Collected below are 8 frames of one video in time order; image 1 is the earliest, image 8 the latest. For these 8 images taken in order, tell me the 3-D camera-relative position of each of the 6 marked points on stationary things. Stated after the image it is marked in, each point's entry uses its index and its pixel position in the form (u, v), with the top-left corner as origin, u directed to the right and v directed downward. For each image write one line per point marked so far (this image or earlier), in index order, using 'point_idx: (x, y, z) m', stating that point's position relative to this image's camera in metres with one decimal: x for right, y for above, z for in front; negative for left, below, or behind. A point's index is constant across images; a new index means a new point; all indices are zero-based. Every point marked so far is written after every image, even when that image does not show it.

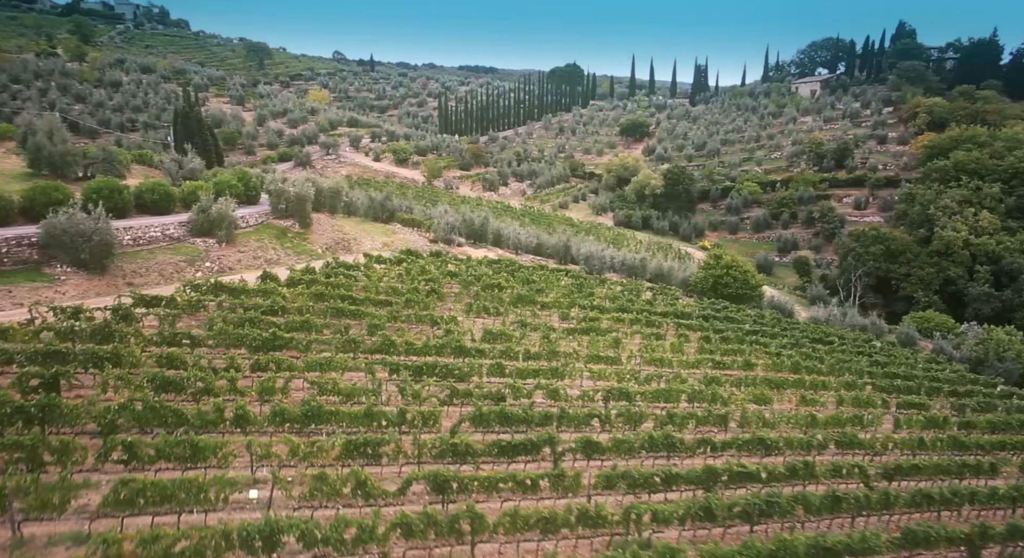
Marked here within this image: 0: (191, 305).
0: (-9.1, -0.7, +17.5) m
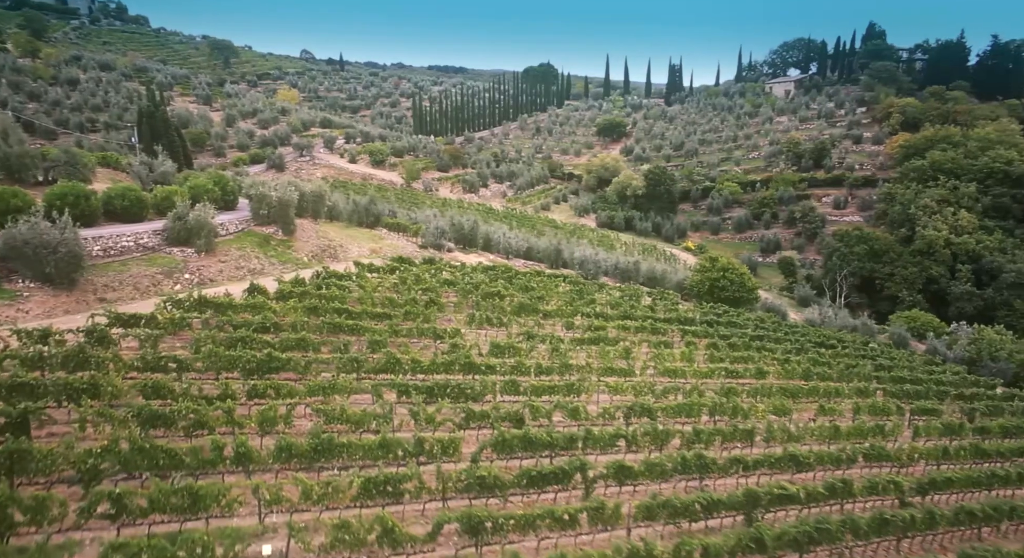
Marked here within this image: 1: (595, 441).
0: (-8.8, -1.1, +16.0) m
1: (+1.9, -3.7, +13.9) m
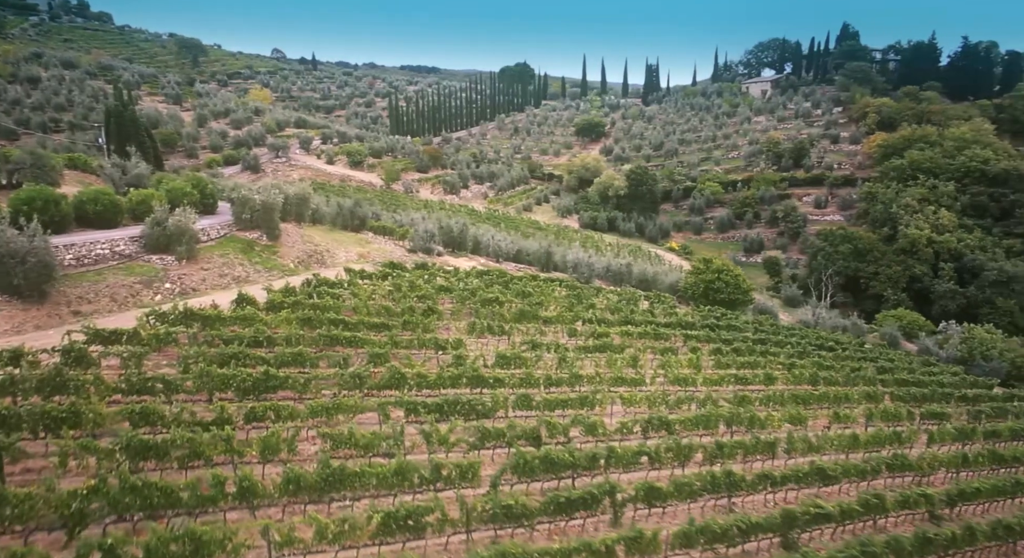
0: (-8.5, -1.4, +14.8) m
1: (+2.3, -3.9, +13.1) m
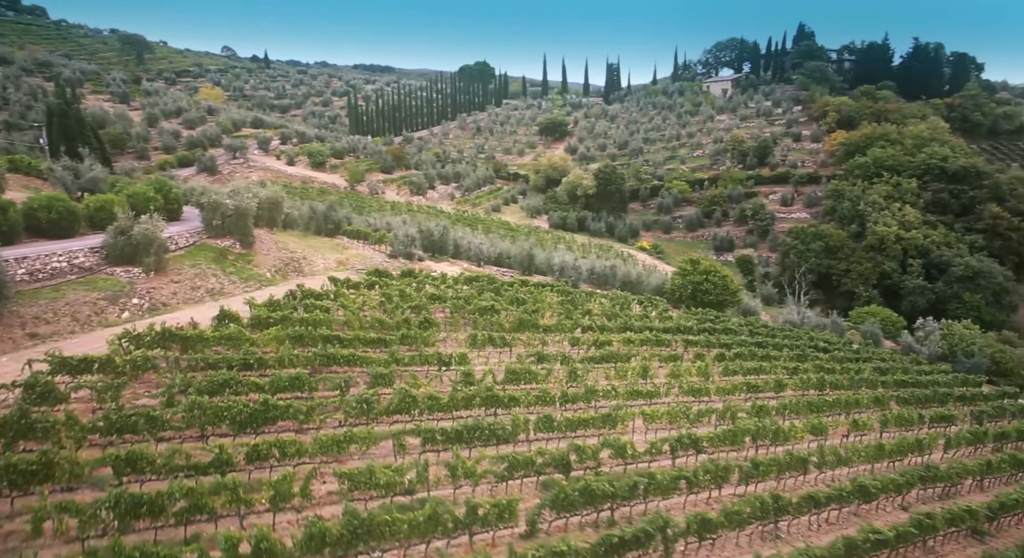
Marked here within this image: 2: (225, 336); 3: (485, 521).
0: (-8.0, -1.8, +13.1) m
1: (+2.9, -4.1, +12.1) m
2: (-7.1, -1.4, +15.3) m
3: (-0.4, -4.0, +10.2) m
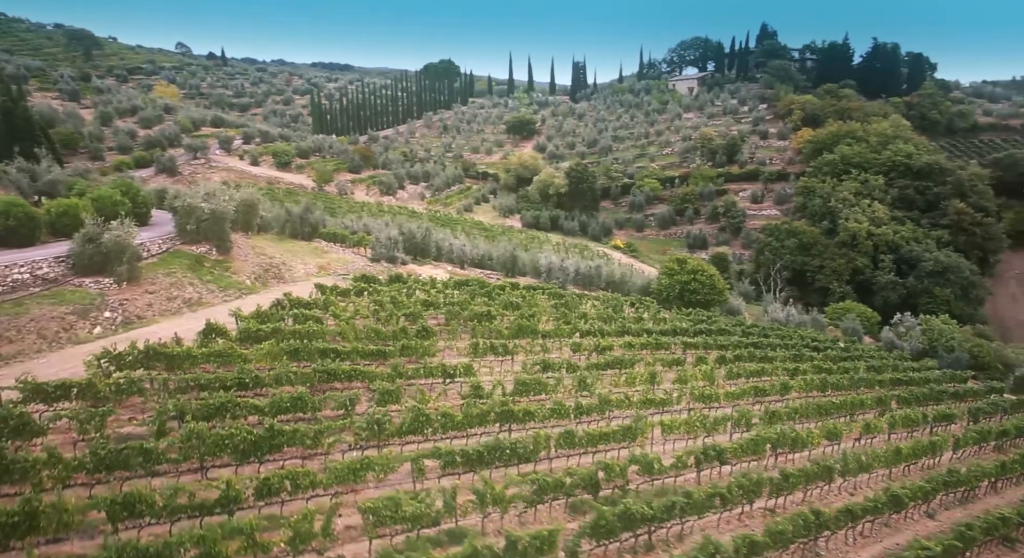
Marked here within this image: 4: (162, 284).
0: (-7.6, -2.1, +11.8) m
1: (+3.4, -4.2, +11.5) m
2: (-6.8, -1.7, +14.1) m
3: (+0.2, -4.1, +9.3) m
4: (-11.2, -0.2, +19.7) m
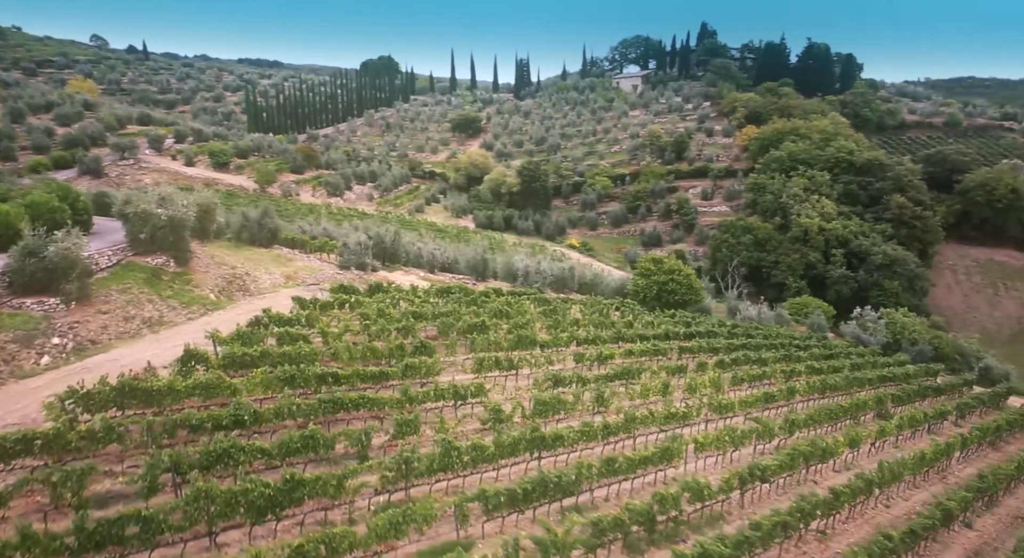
0: (-6.7, -2.5, +9.9) m
1: (+4.3, -4.4, +10.6) m
2: (-6.2, -2.1, +12.2) m
3: (+1.3, -4.4, +8.1) m
4: (-11.1, -0.7, +17.4) m
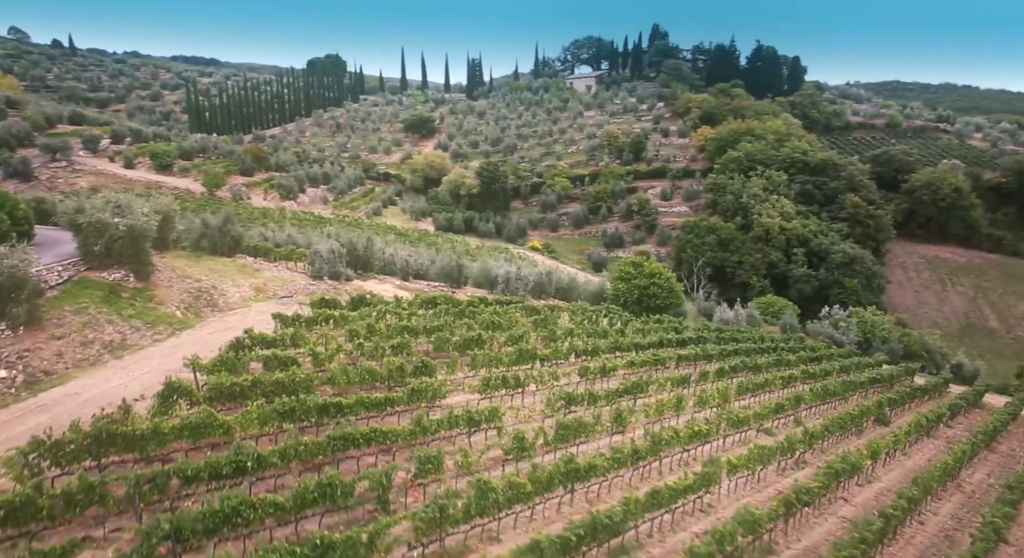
0: (-5.9, -2.9, +8.2) m
1: (+5.0, -4.6, +9.8) m
2: (-5.5, -2.5, +10.5) m
3: (+2.3, -4.7, +7.1) m
4: (-10.9, -1.2, +15.3) m
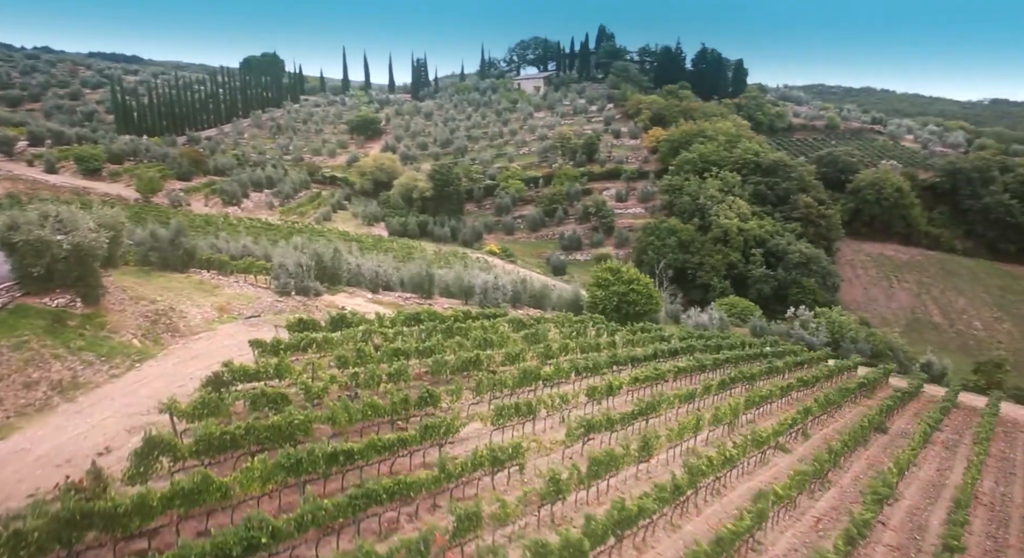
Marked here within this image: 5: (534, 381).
0: (-4.8, -3.5, +6.4) m
1: (+5.9, -4.9, +8.9) m
2: (-4.7, -3.0, +8.7) m
3: (+3.4, -5.0, +6.0) m
4: (-10.5, -1.8, +13.0) m
5: (+0.7, -2.8, +17.0) m
